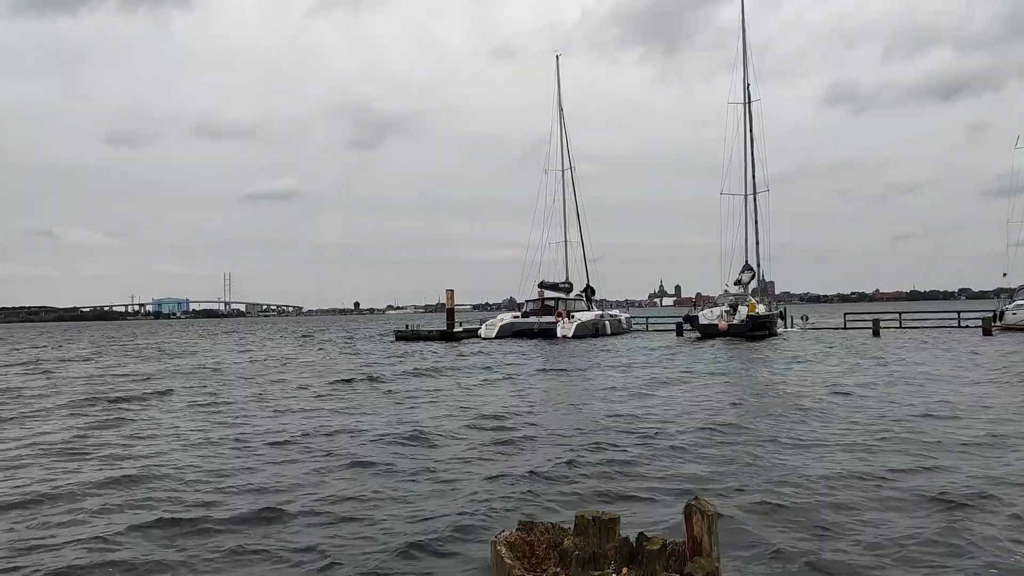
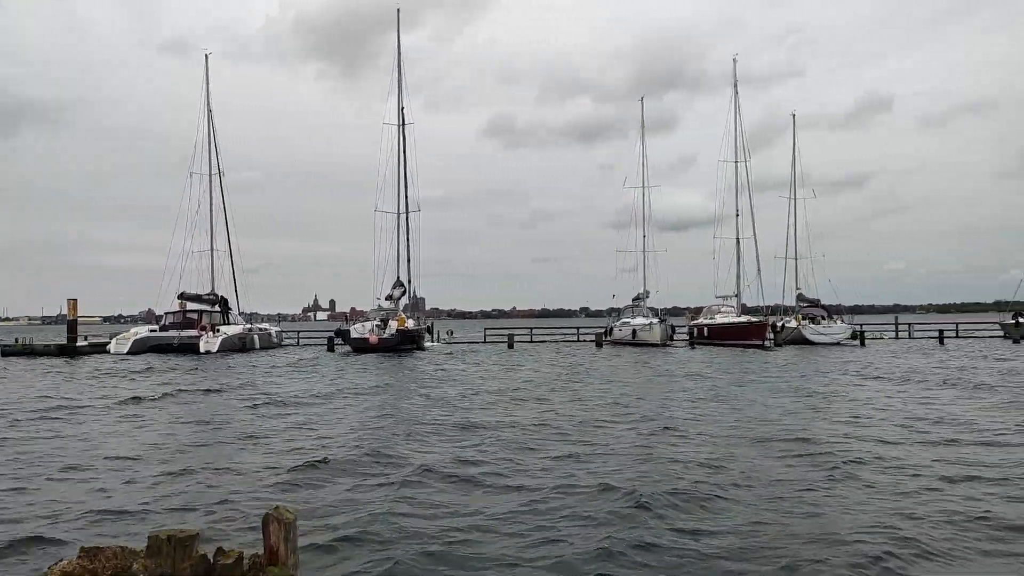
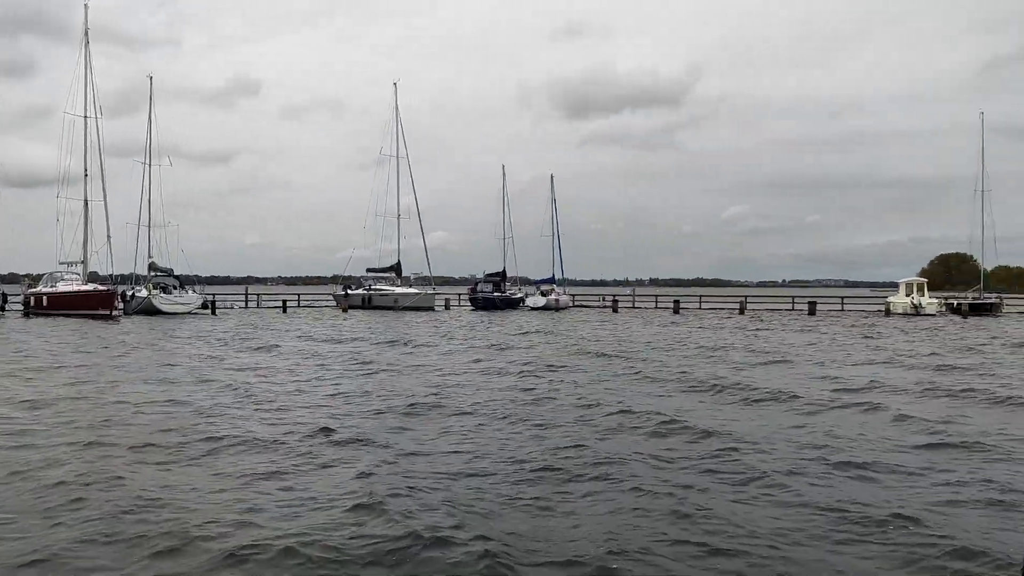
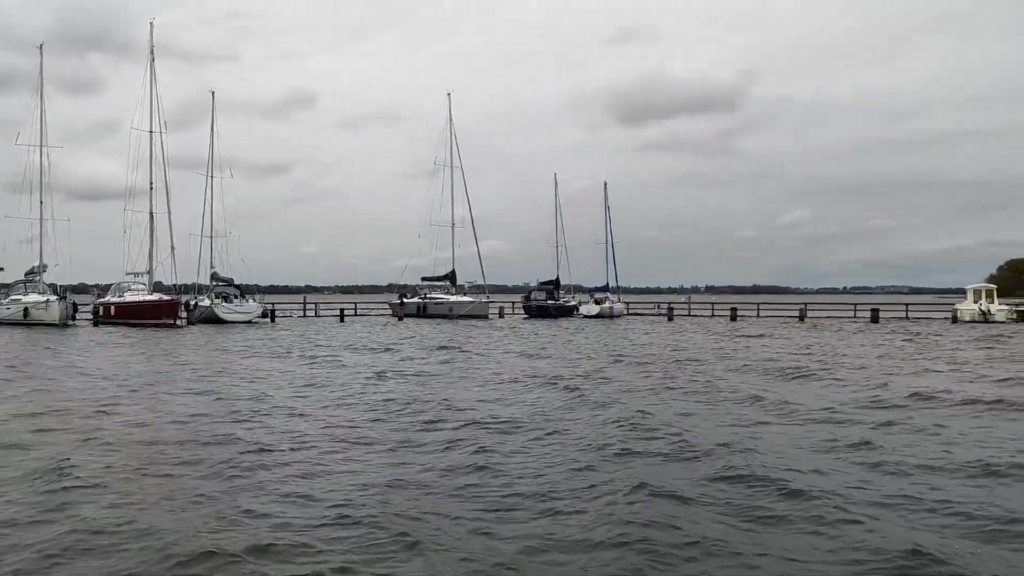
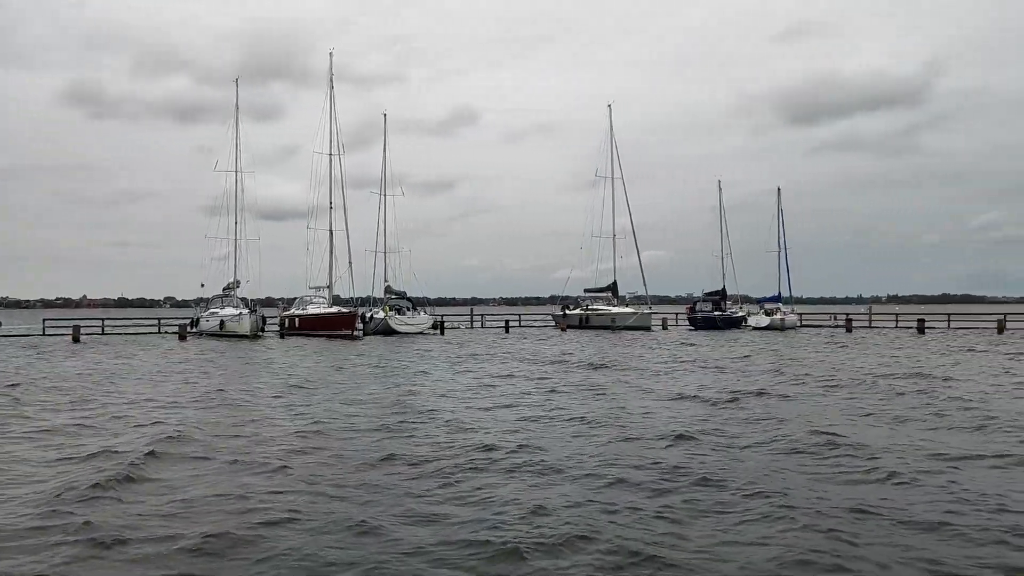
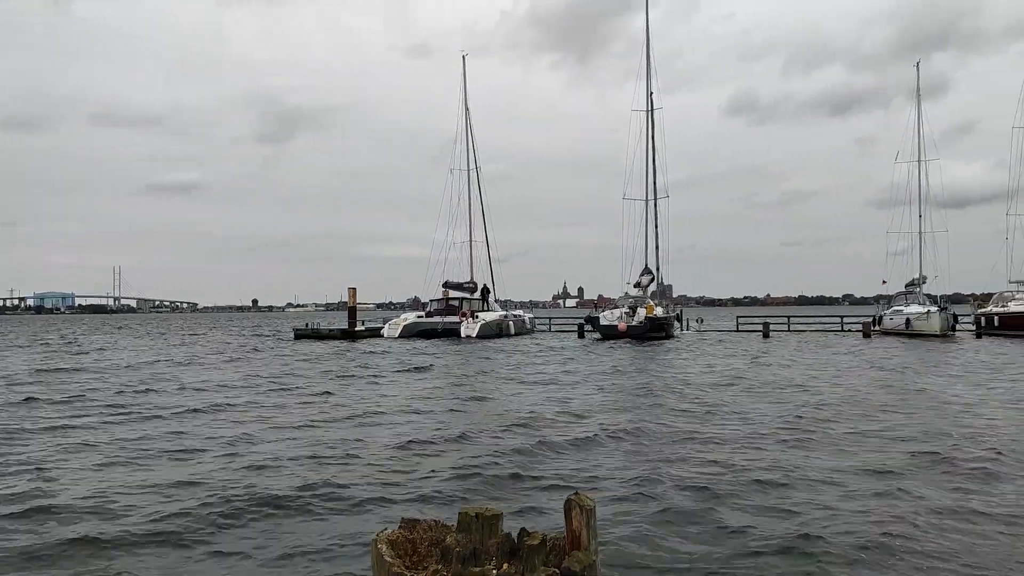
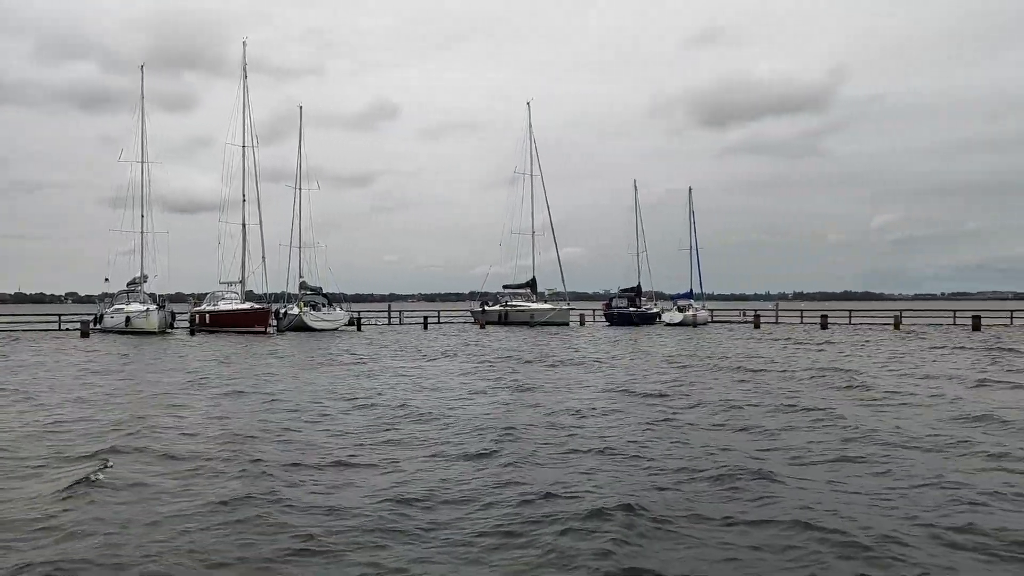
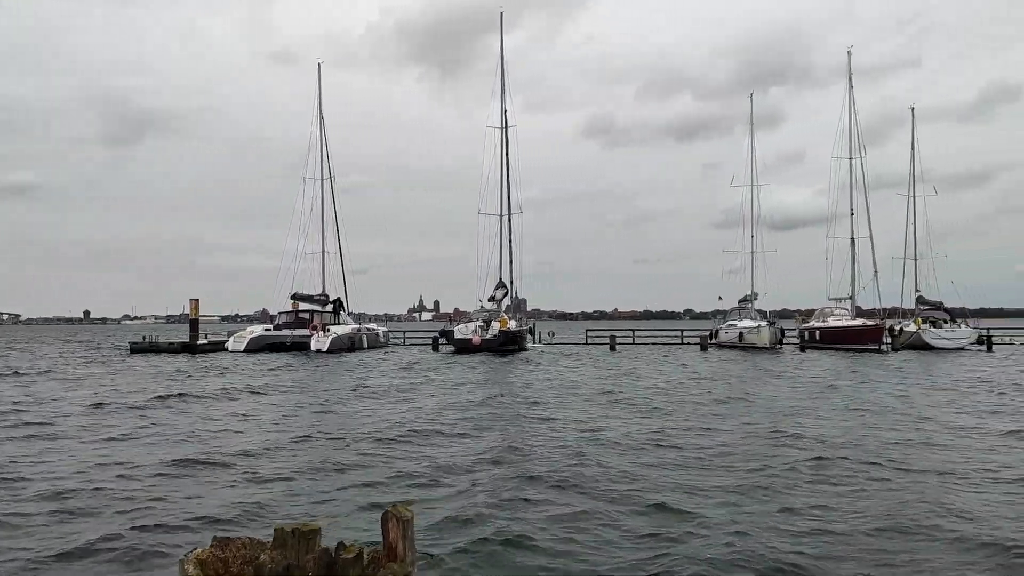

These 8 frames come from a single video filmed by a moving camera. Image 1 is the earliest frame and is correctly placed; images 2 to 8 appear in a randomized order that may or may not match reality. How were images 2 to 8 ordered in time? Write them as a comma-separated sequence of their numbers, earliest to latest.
6, 8, 2, 5, 7, 4, 3
